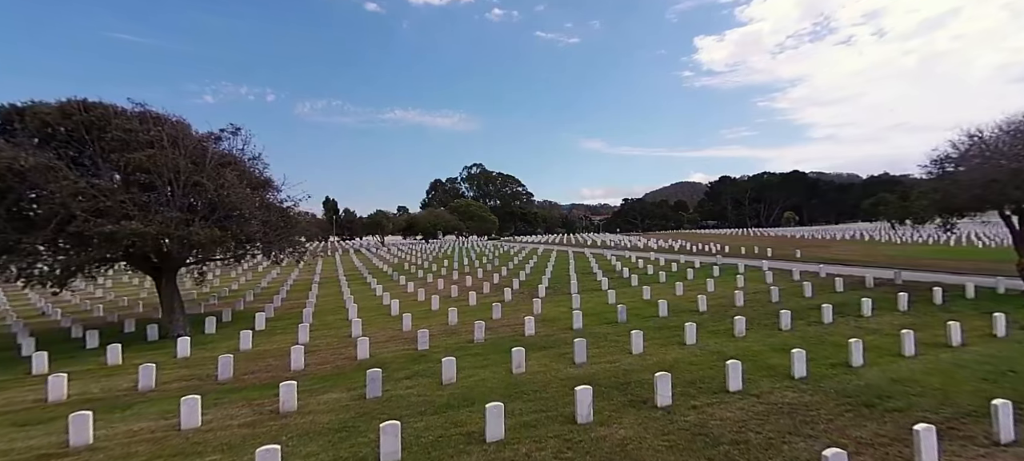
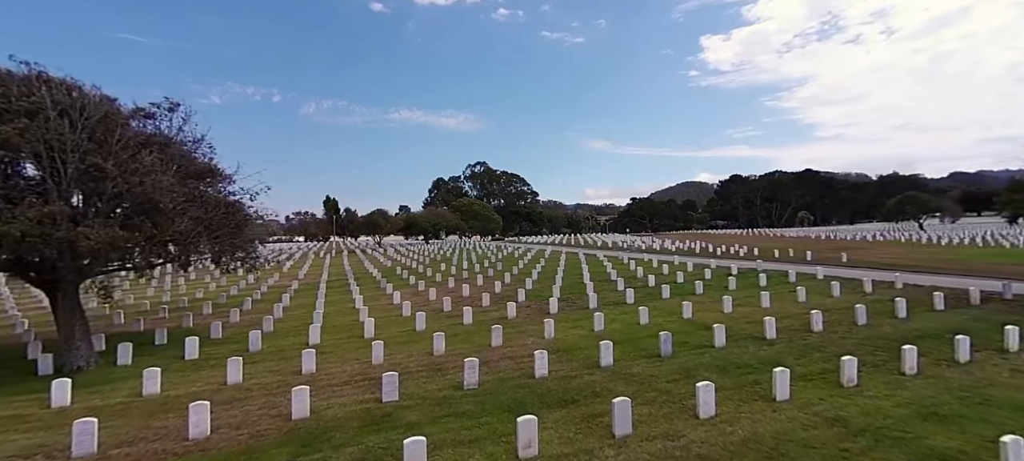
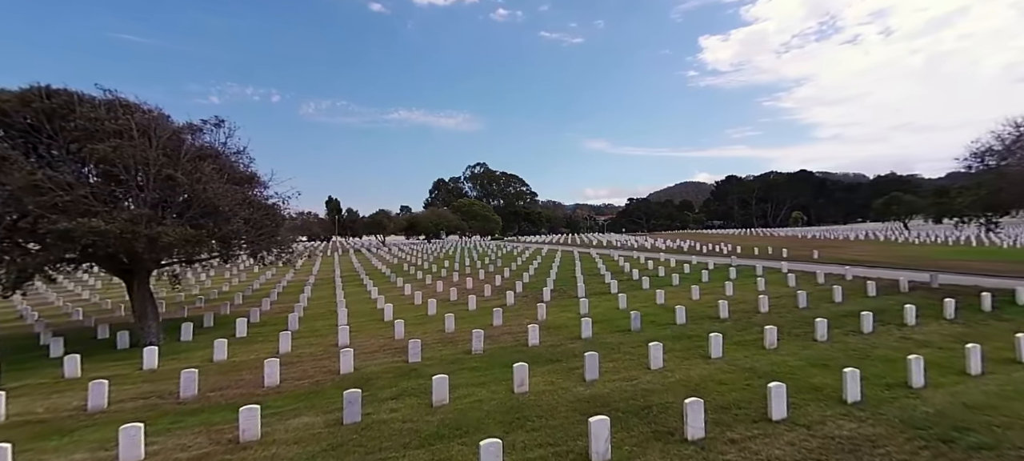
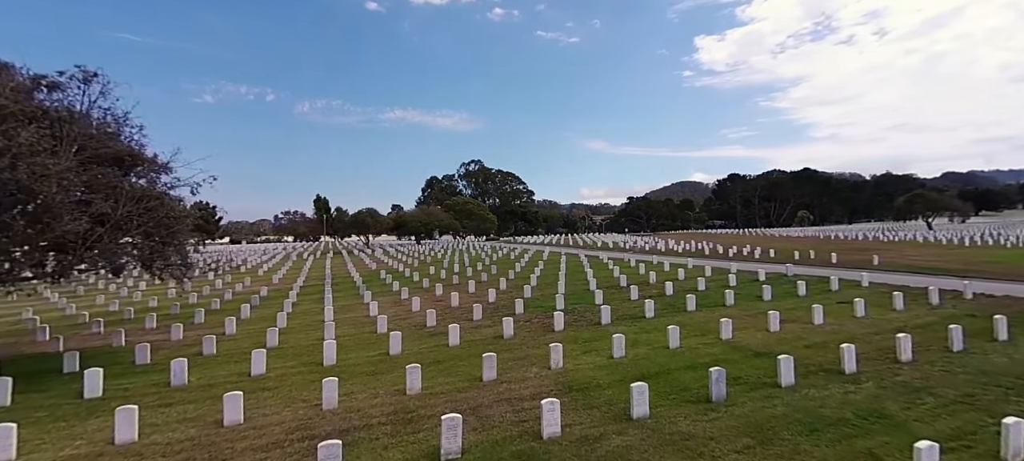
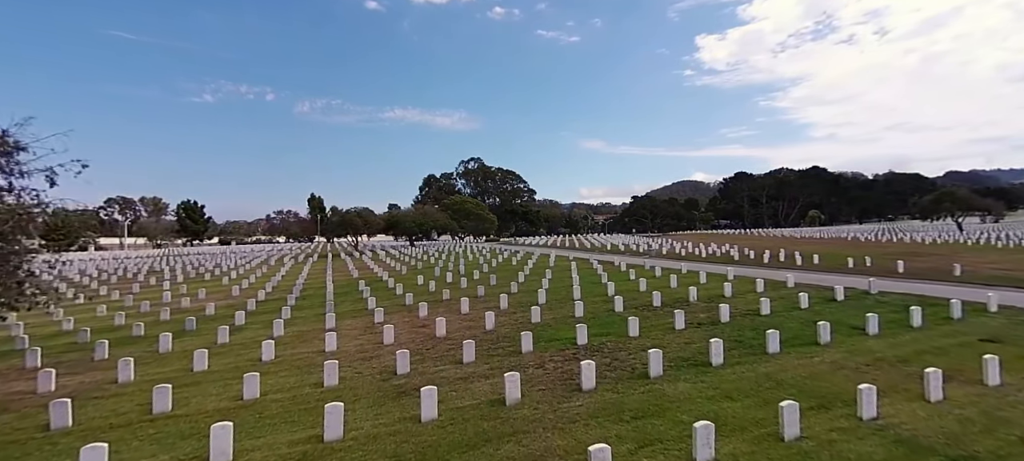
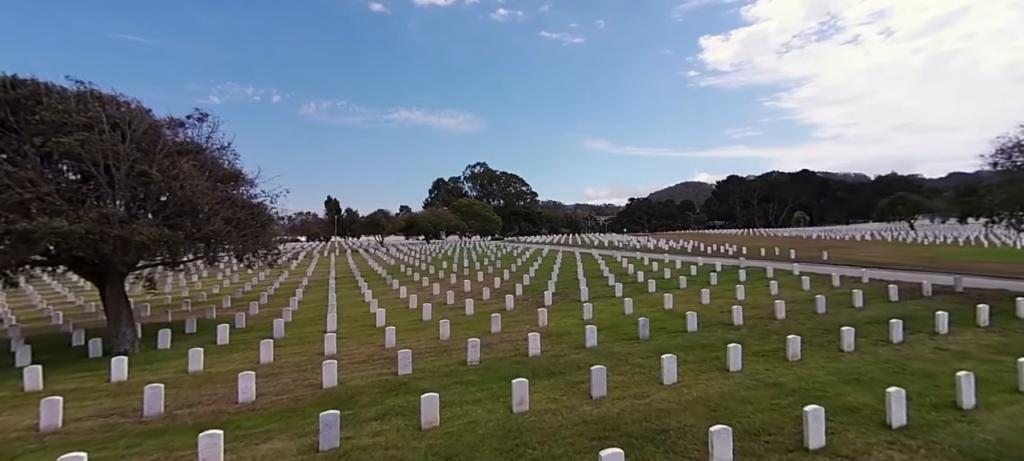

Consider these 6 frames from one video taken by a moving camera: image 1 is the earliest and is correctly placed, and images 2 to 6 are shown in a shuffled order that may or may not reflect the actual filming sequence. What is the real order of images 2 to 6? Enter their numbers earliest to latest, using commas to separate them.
3, 6, 2, 4, 5
